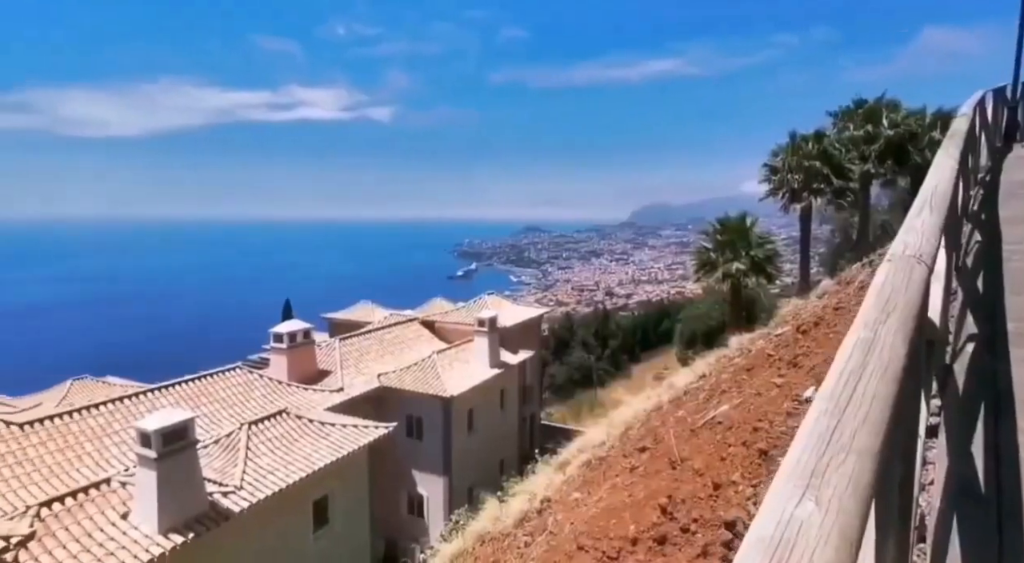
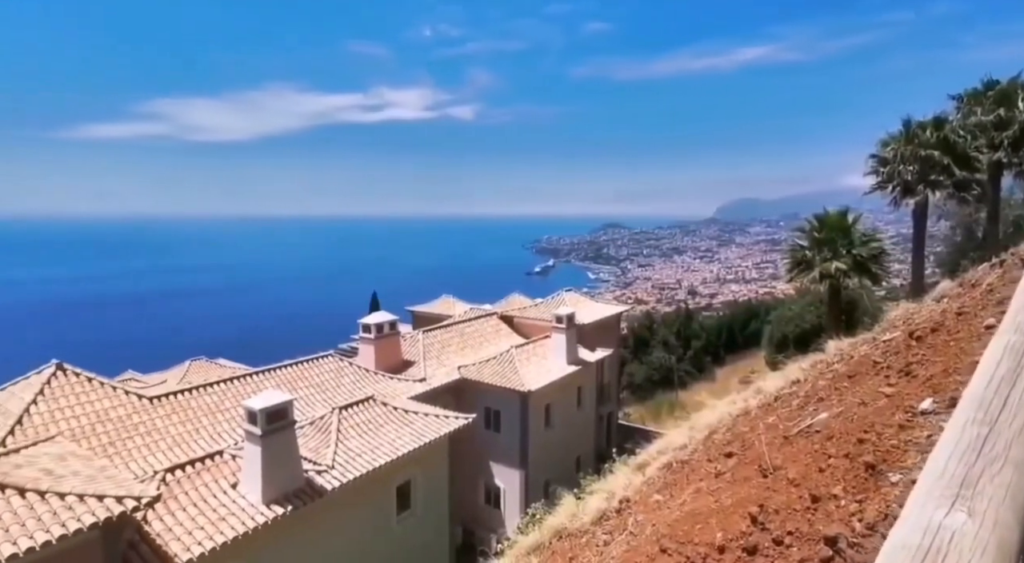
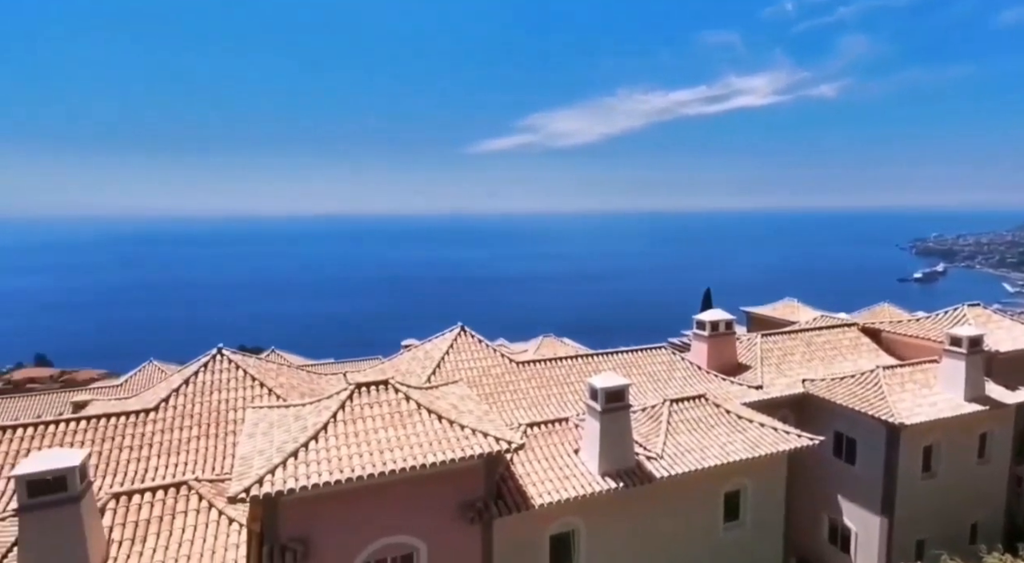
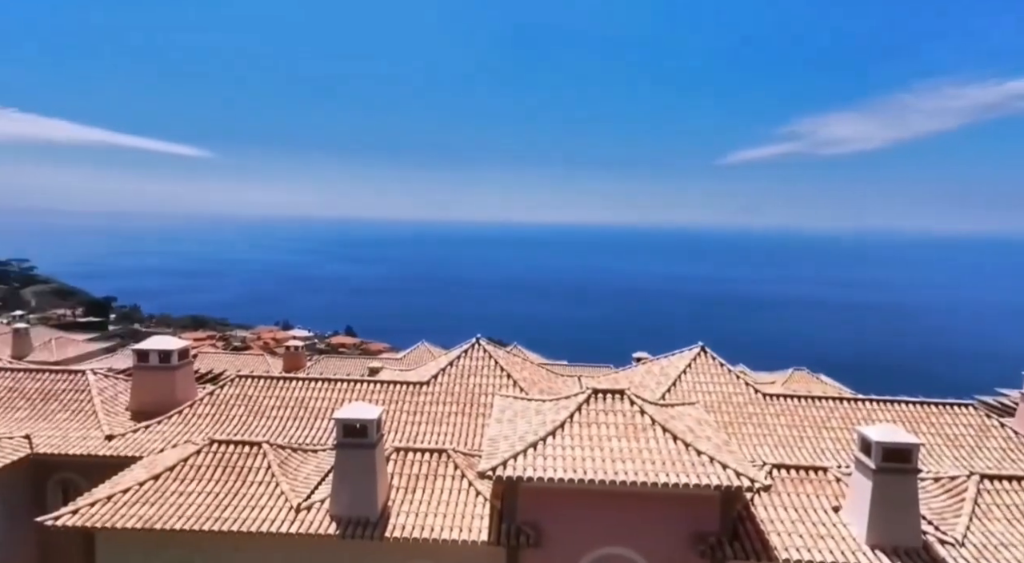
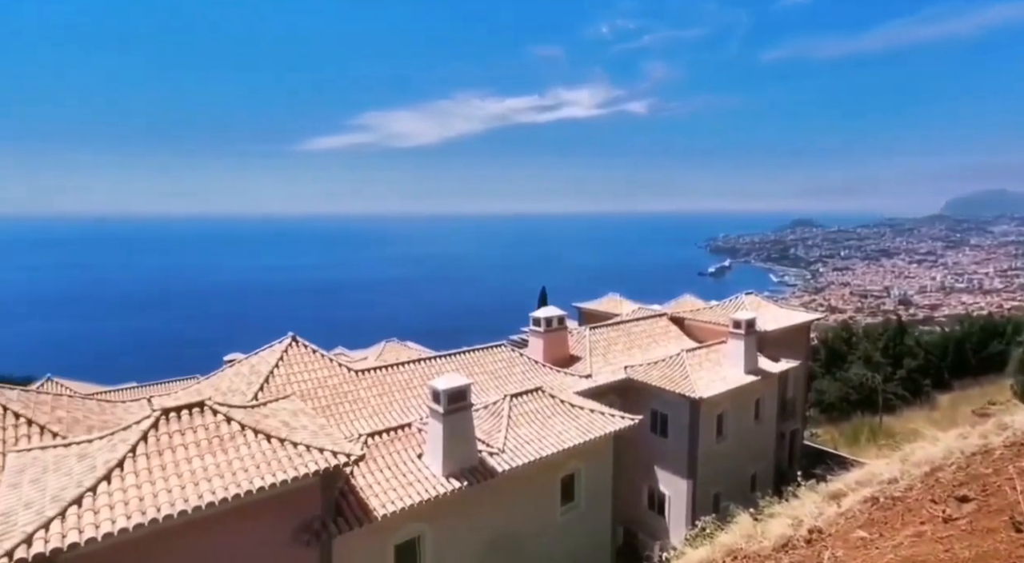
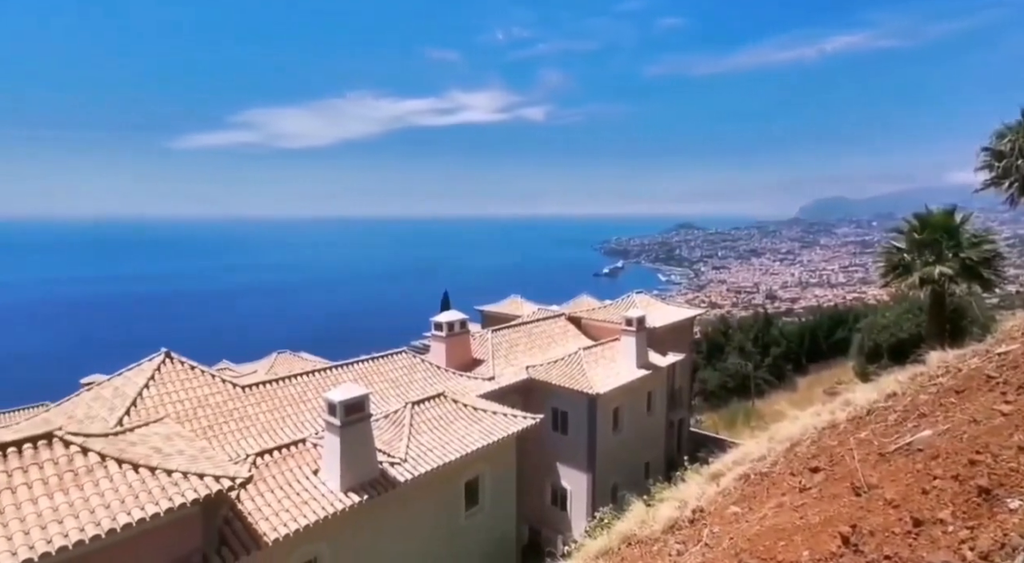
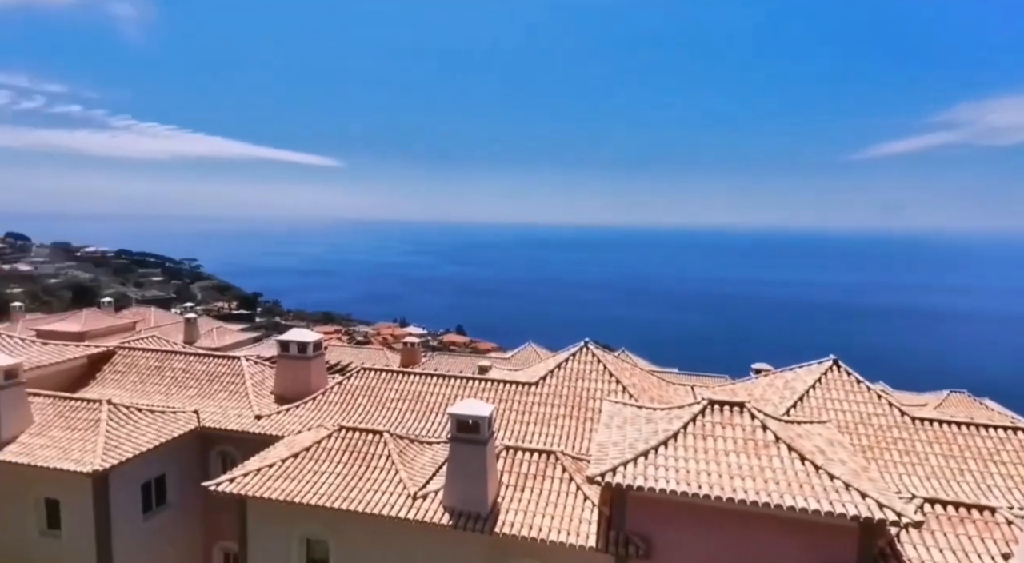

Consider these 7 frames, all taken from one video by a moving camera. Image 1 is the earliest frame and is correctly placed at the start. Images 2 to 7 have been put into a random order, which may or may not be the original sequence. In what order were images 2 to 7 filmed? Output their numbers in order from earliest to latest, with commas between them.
2, 6, 5, 3, 4, 7
